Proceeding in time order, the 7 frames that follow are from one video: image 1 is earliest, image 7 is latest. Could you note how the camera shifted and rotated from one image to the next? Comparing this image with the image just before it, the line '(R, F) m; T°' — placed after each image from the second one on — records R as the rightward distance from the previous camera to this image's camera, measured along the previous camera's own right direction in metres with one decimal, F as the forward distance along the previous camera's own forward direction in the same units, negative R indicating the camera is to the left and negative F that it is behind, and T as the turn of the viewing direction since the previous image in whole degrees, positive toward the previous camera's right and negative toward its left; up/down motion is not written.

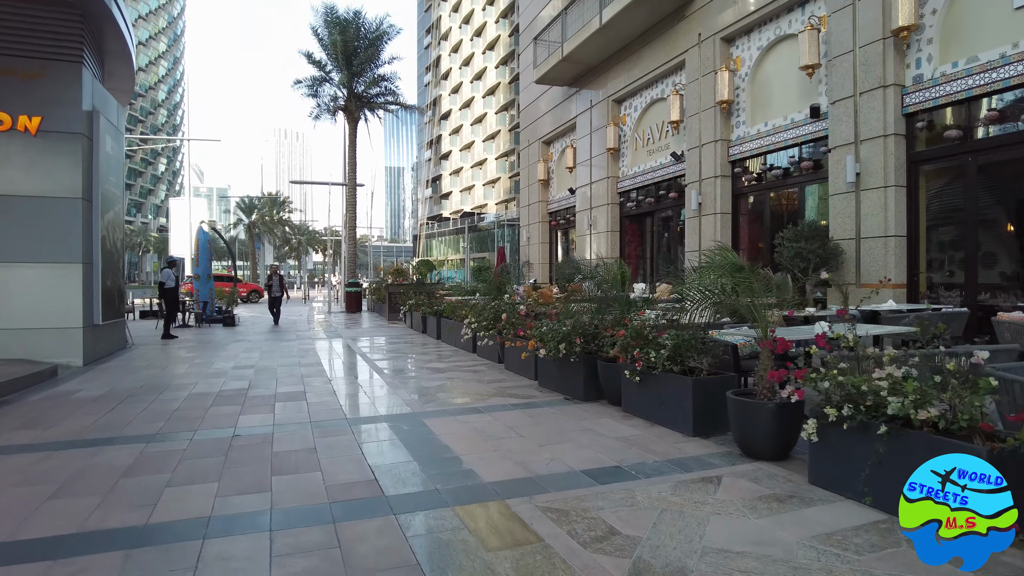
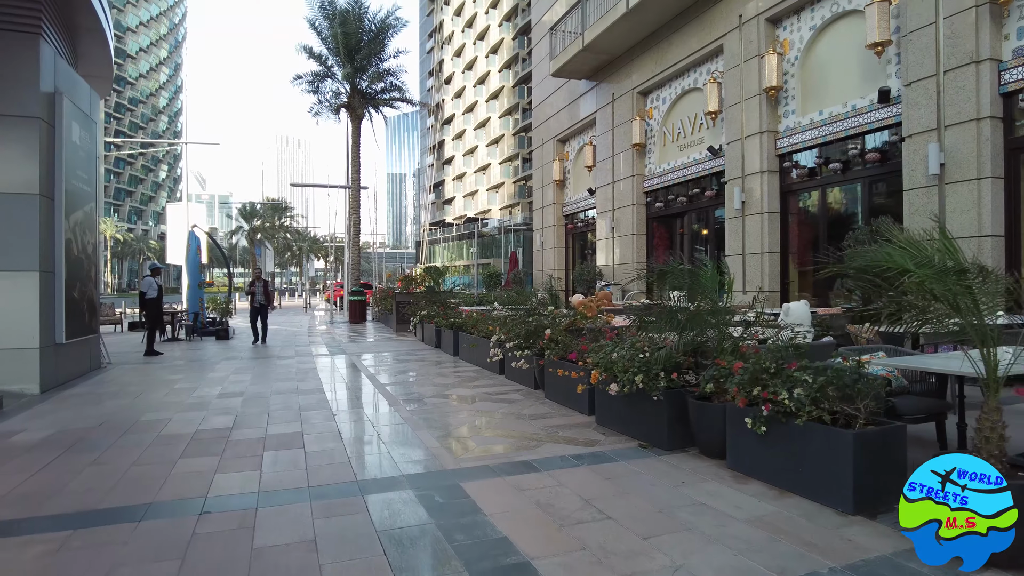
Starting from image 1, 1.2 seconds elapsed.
(-0.4, +1.4) m; 0°
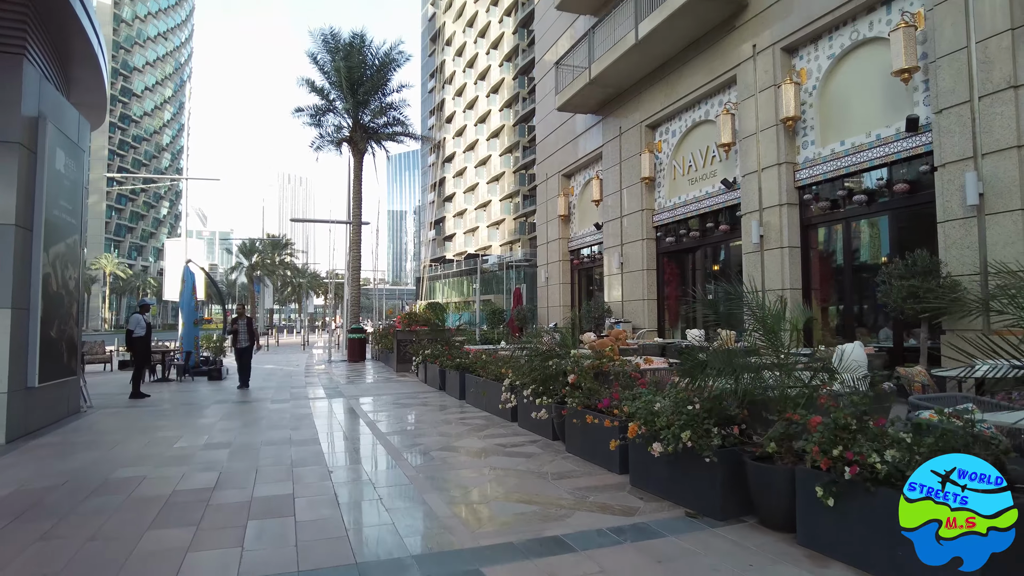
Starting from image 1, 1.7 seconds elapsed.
(-0.2, +0.6) m; 0°
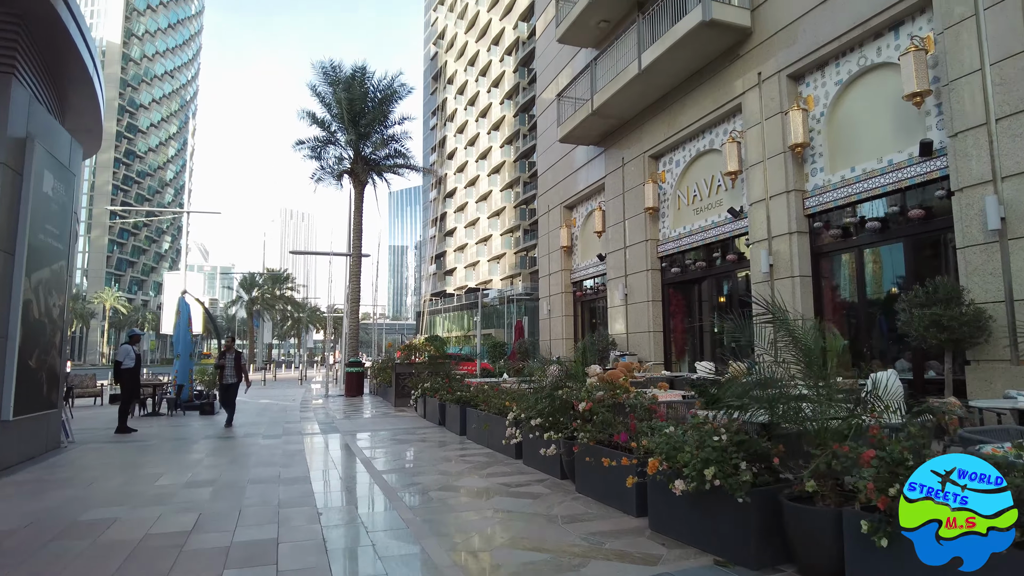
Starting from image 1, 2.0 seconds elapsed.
(0.0, +0.4) m; 0°
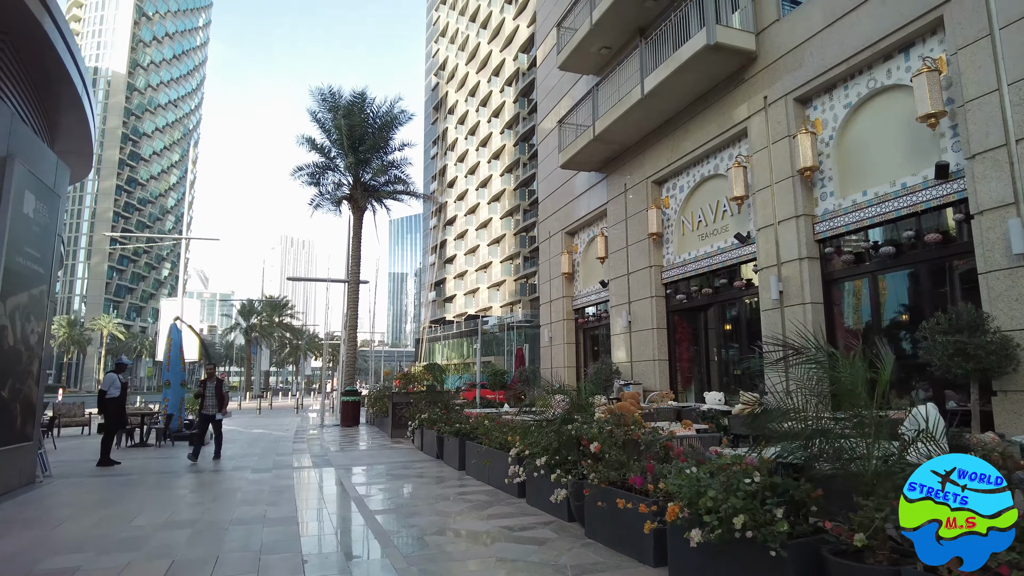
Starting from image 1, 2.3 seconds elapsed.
(0.0, +0.4) m; 0°
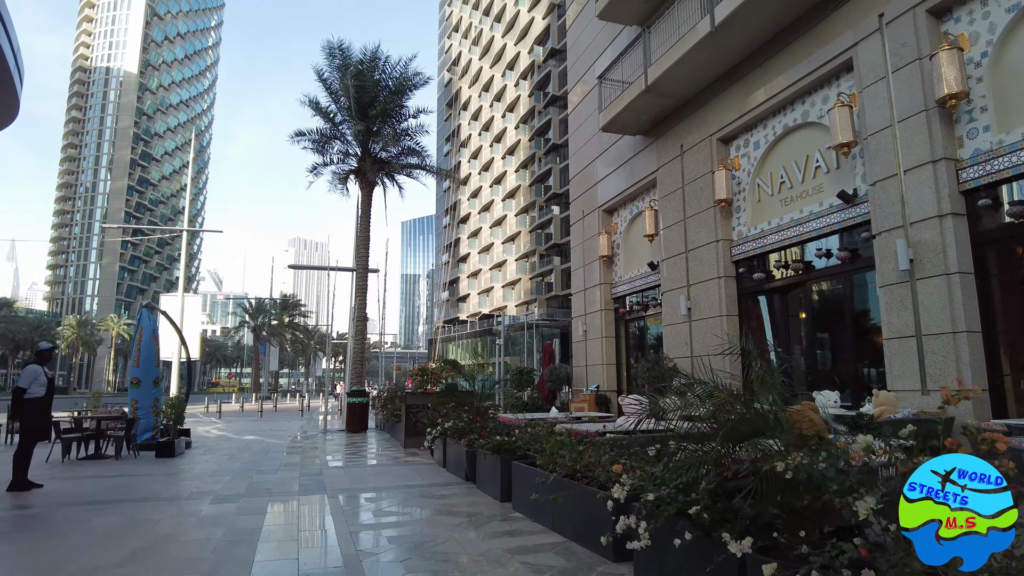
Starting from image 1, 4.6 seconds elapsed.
(-0.5, +2.6) m; -1°
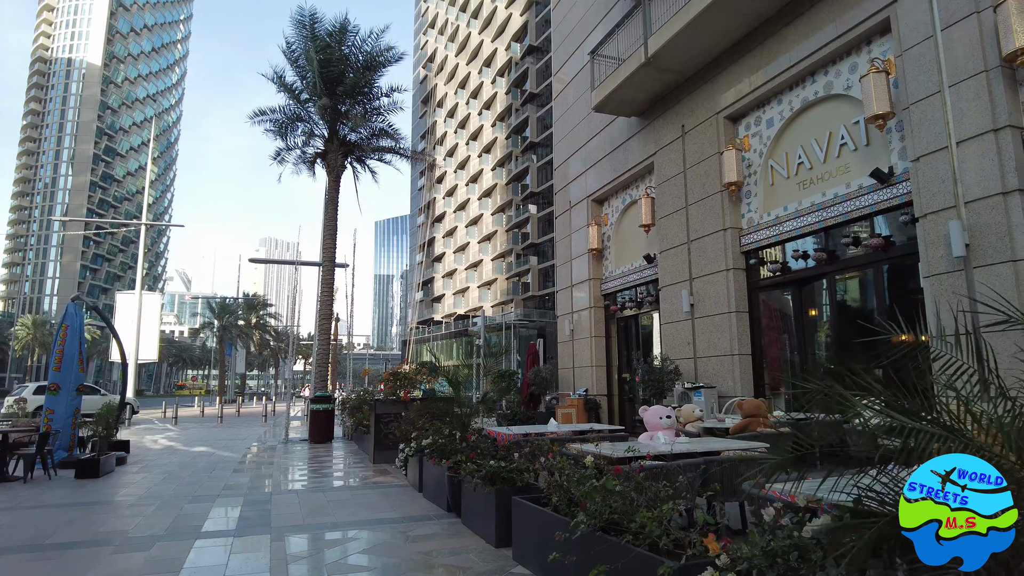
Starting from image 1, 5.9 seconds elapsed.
(-0.2, +1.5) m; +2°
